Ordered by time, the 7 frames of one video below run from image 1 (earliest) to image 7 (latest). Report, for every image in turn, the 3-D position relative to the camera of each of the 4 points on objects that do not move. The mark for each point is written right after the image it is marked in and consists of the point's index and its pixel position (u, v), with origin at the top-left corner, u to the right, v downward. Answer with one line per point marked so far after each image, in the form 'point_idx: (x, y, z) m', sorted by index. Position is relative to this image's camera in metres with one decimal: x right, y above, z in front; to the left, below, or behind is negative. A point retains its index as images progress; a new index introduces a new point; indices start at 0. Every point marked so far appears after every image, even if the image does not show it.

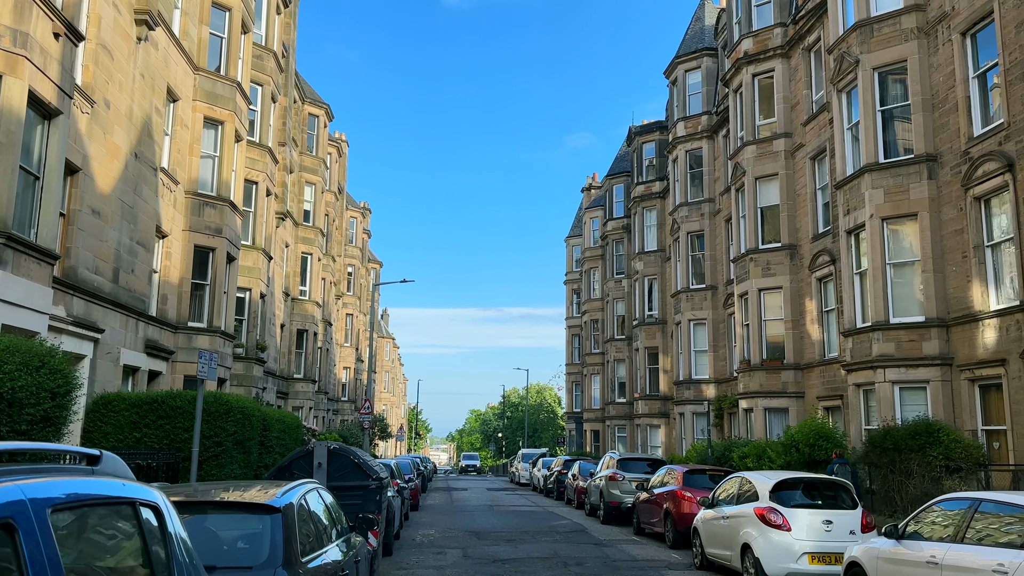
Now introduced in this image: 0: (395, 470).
0: (-2.6, -4.0, +17.8) m
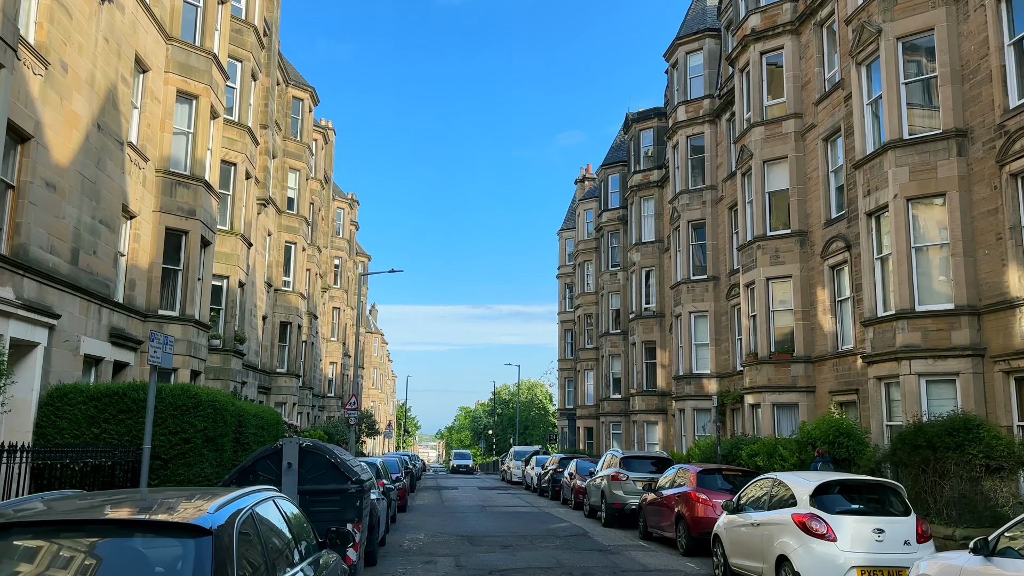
0: (-2.7, -3.7, +16.5) m
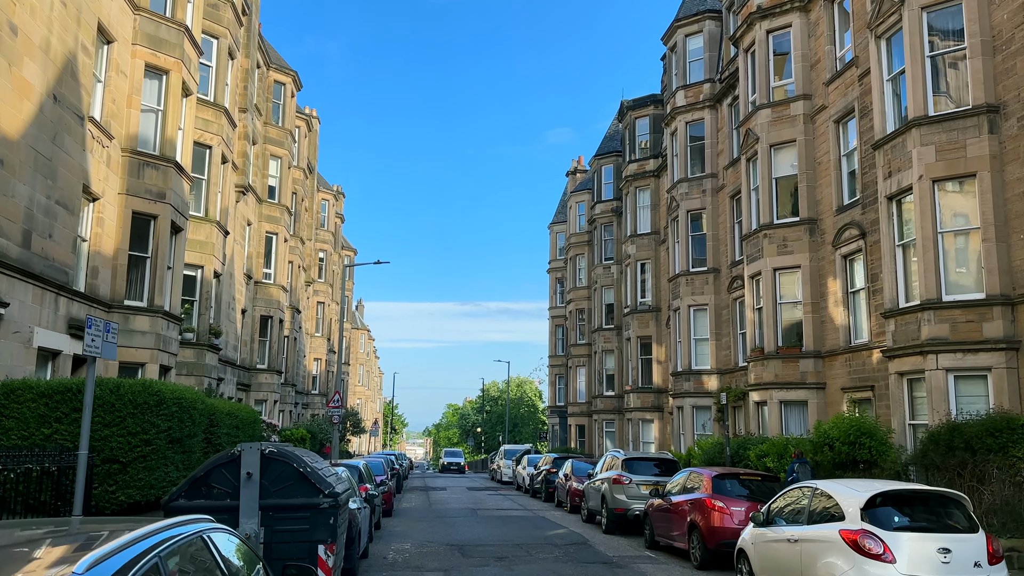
0: (-2.8, -3.5, +15.3) m
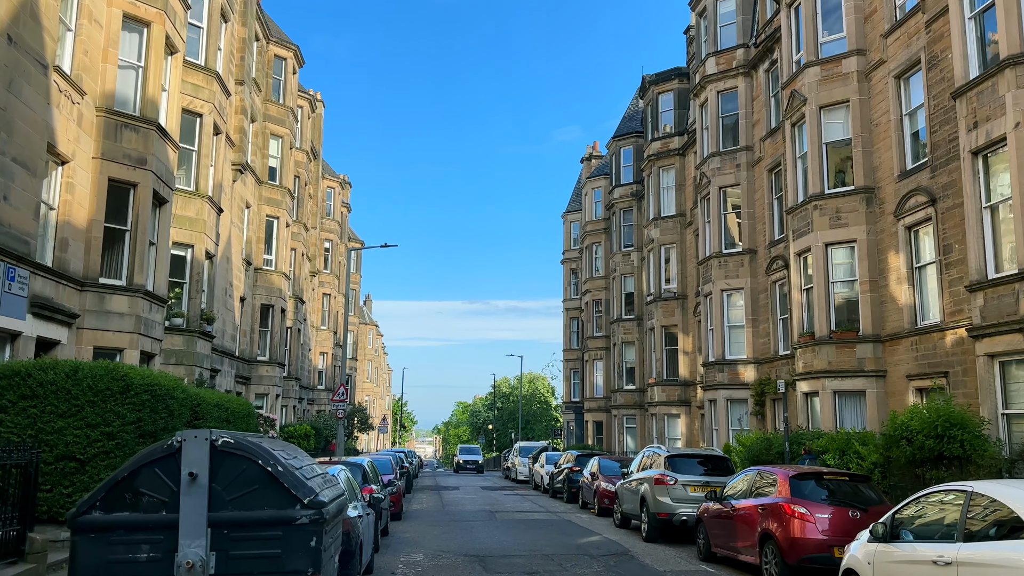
0: (-2.3, -3.0, +13.3) m
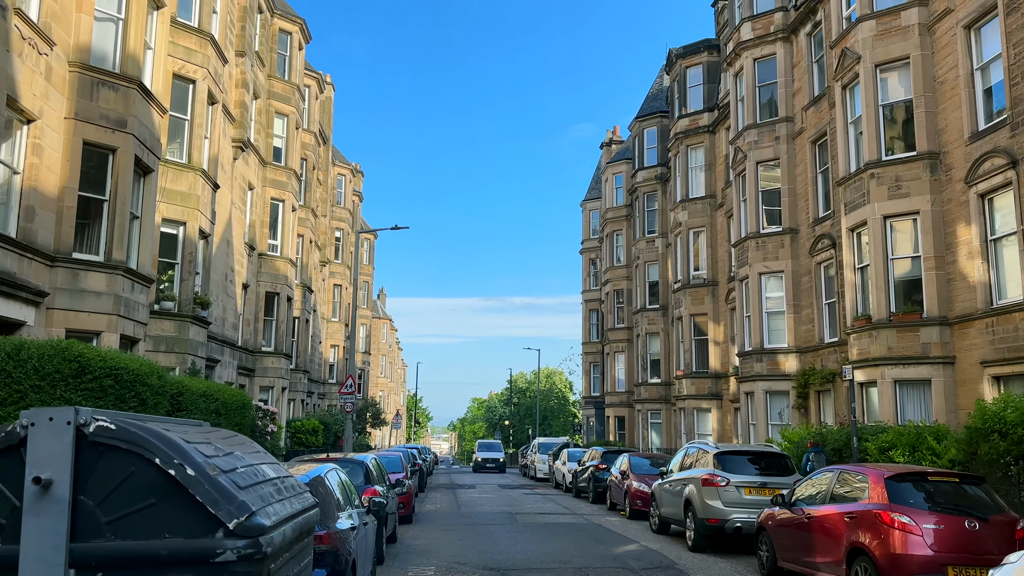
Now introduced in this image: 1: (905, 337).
0: (-2.0, -2.6, +11.6) m
1: (+7.7, -1.0, +16.0) m
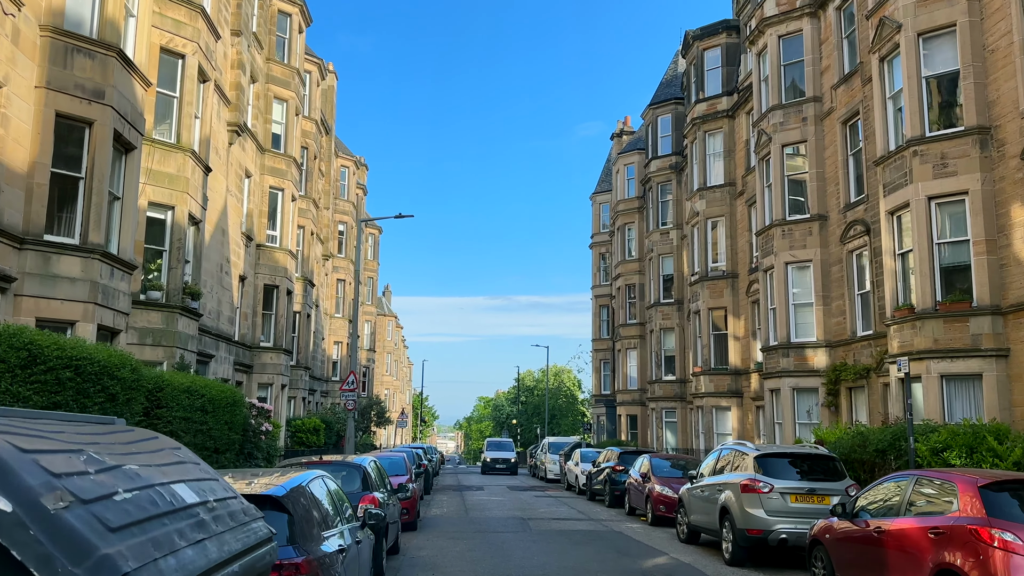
0: (-1.8, -2.4, +10.3) m
1: (+7.9, -0.7, +14.7) m
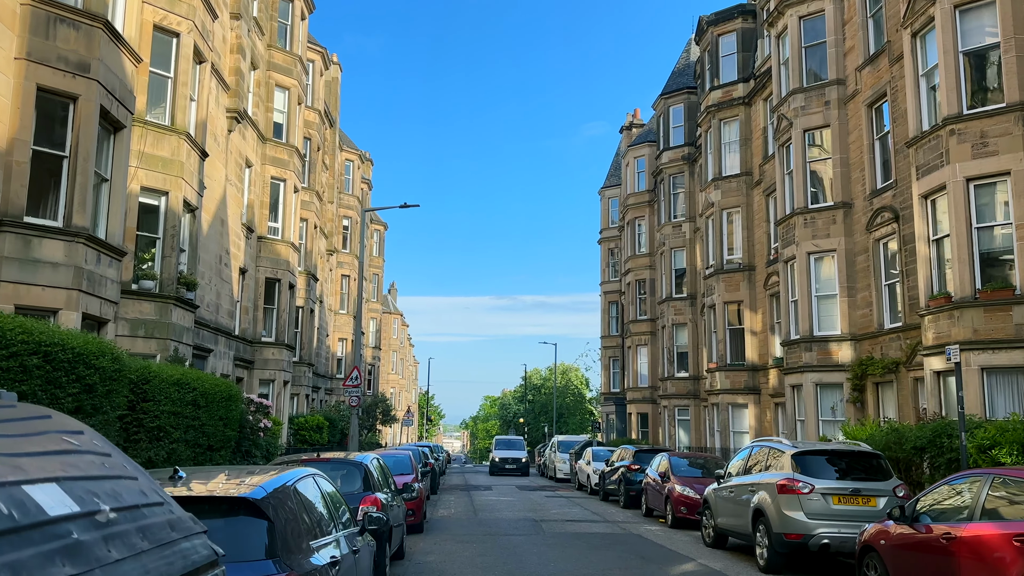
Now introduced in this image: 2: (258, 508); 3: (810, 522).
0: (-1.6, -2.2, +9.5) m
1: (+8.1, -0.5, +13.8) m
2: (-1.3, -1.2, +4.3) m
3: (+3.3, -2.6, +9.1) m
